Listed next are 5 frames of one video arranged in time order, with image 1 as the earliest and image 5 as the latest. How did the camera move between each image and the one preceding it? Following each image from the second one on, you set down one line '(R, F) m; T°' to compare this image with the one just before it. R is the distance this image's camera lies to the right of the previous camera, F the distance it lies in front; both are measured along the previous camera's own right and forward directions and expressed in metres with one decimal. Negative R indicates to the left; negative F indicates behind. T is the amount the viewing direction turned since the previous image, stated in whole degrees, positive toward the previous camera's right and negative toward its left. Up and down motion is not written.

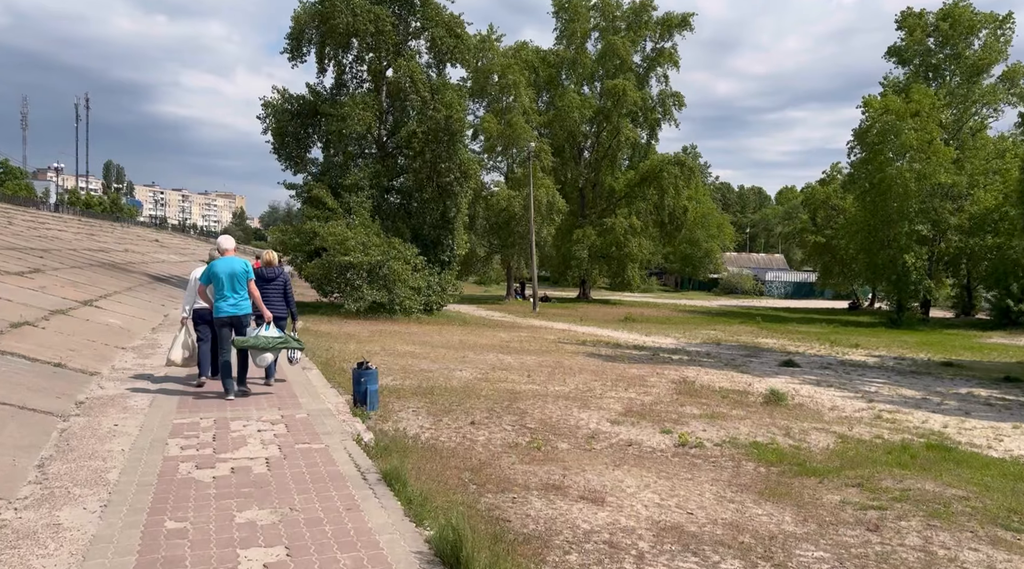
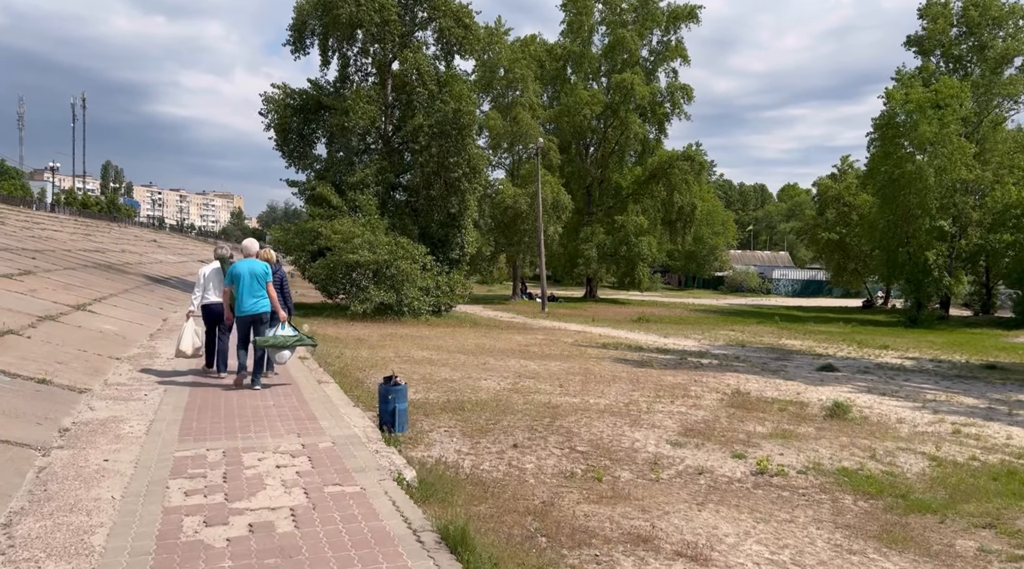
(-0.5, +1.0) m; 0°
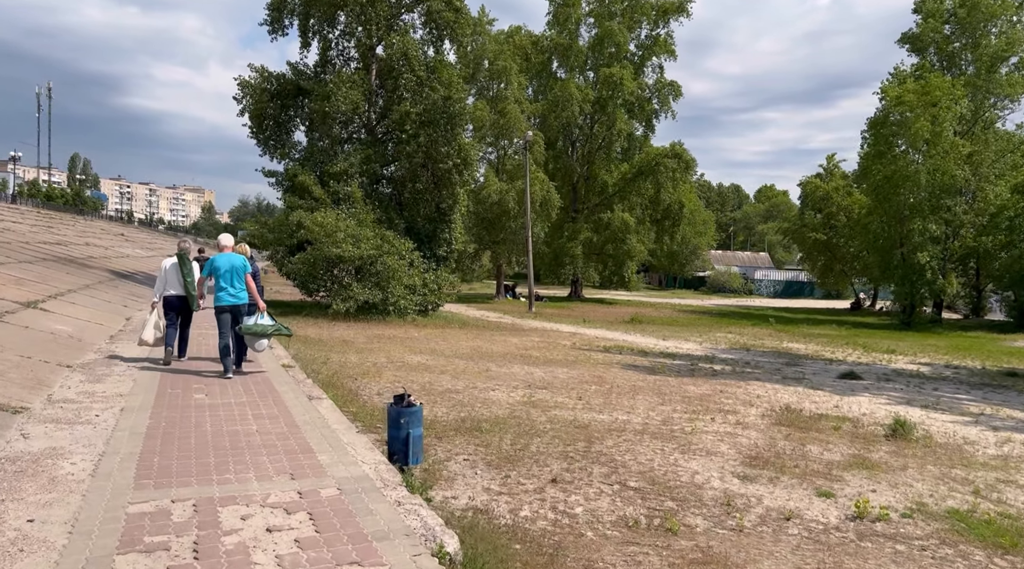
(-0.5, +1.3) m; +2°
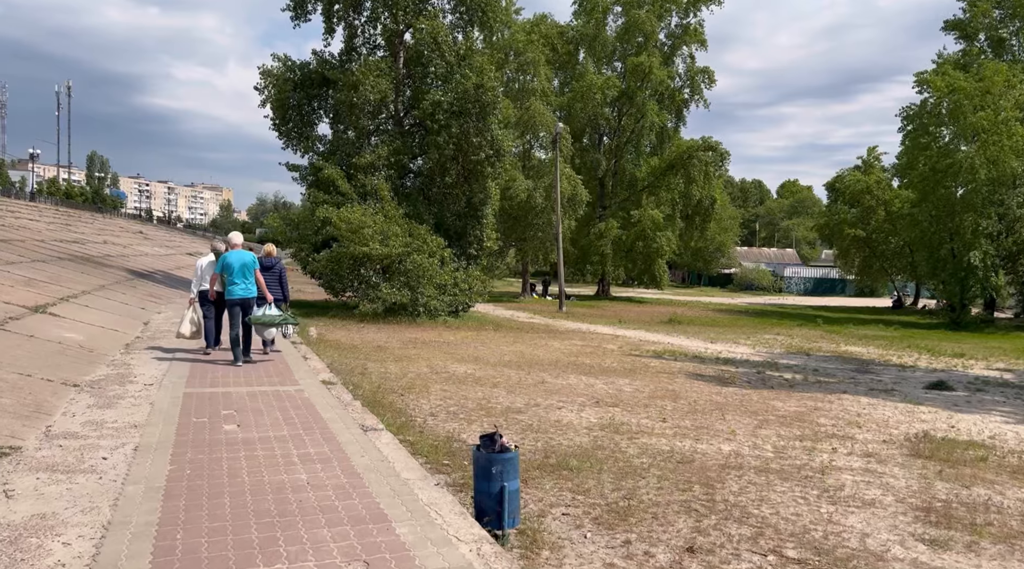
(-0.6, +1.3) m; -1°
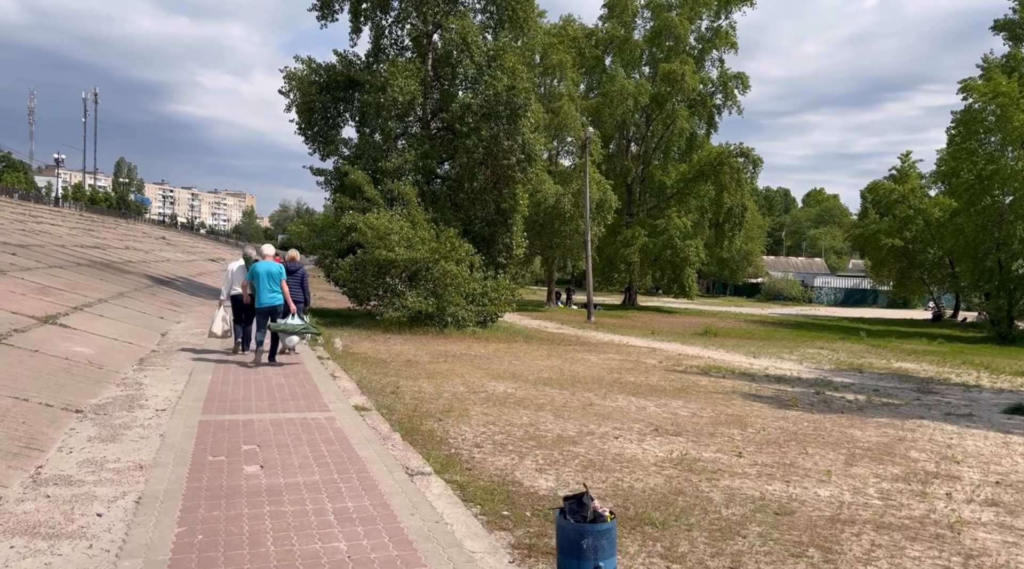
(-0.4, +0.9) m; -1°
